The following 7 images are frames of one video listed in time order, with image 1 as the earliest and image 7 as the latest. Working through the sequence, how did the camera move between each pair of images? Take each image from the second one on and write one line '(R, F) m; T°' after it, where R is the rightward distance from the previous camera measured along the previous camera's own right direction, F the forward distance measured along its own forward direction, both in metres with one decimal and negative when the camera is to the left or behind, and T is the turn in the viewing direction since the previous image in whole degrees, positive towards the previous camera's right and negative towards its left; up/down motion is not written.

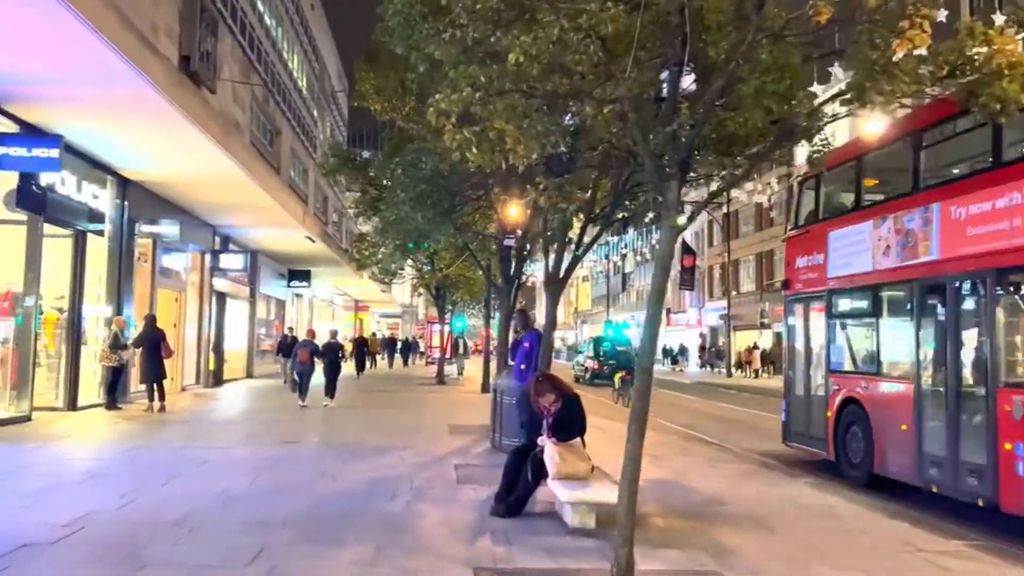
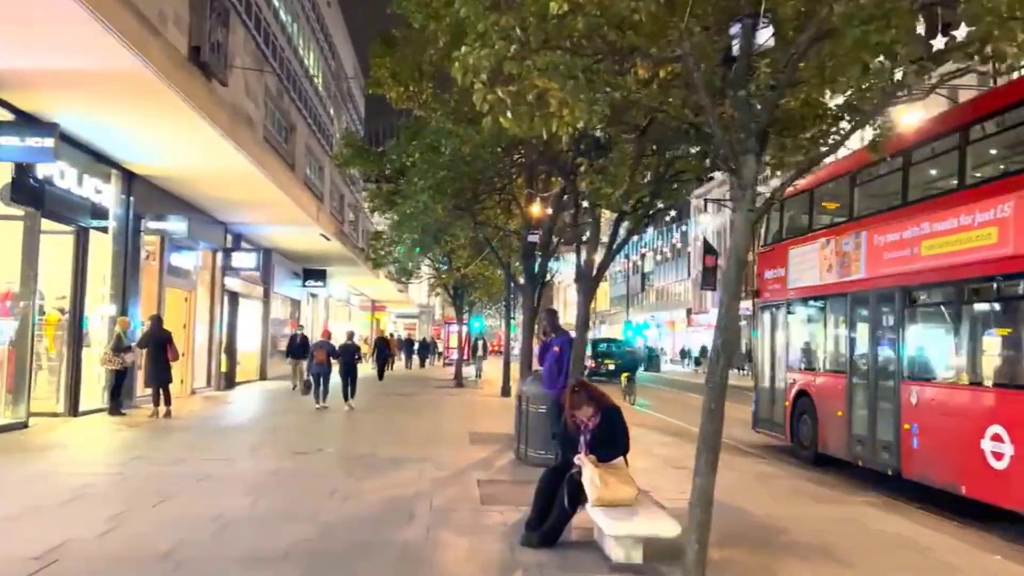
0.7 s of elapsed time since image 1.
(-0.1, +0.9) m; -1°
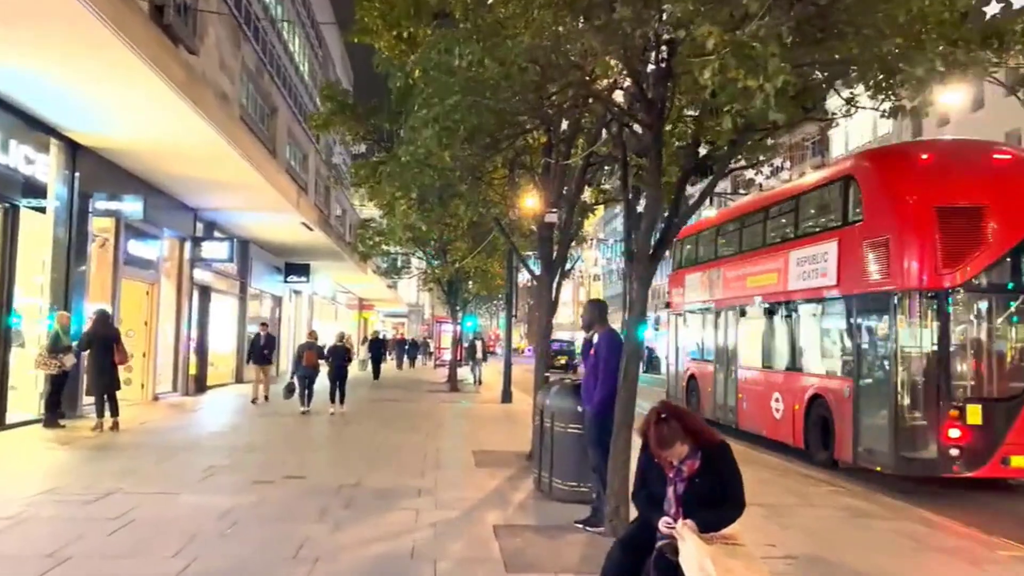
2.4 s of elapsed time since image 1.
(-0.3, +2.3) m; +1°
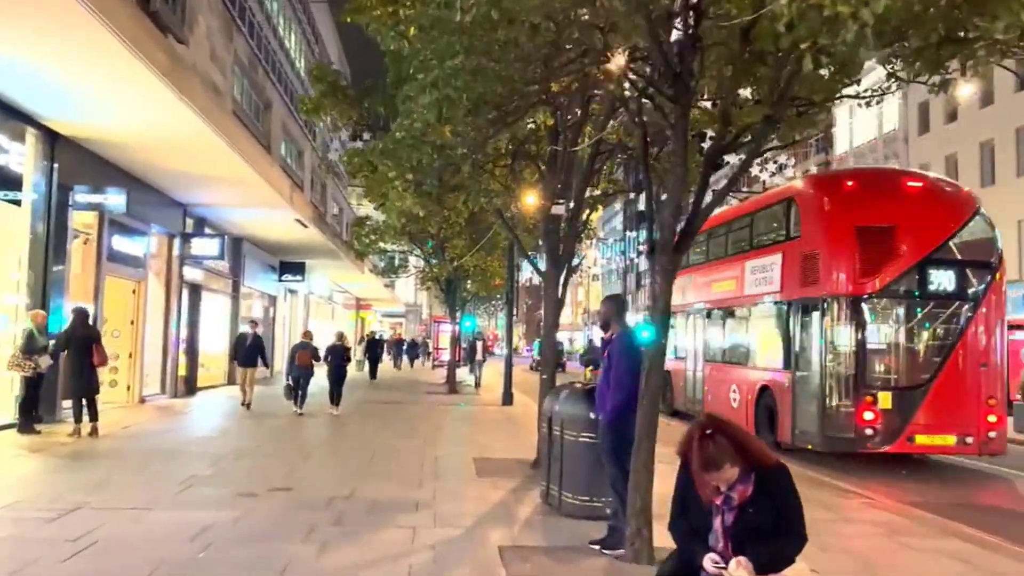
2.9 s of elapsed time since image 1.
(-0.1, +0.7) m; 0°
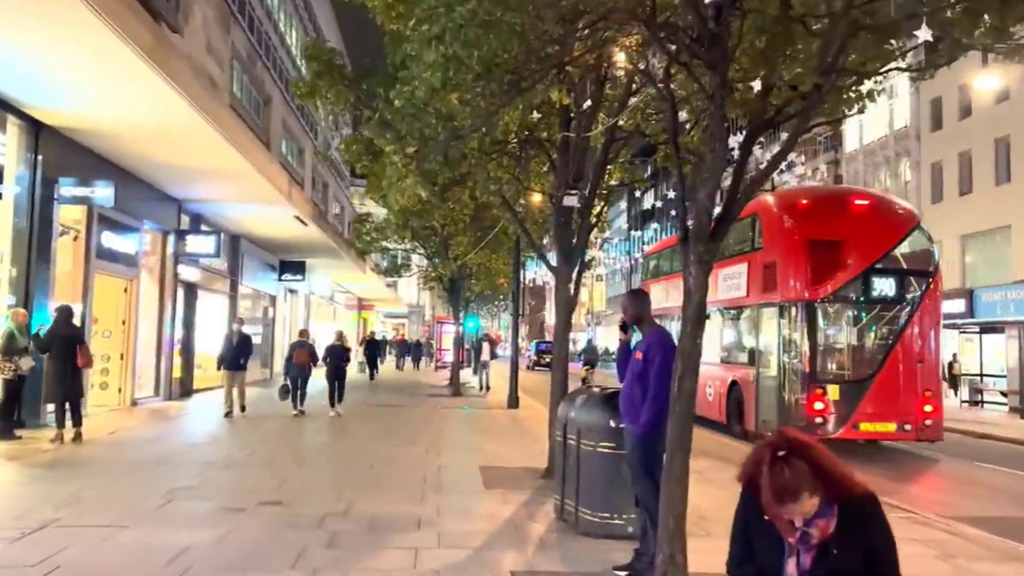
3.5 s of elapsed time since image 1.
(-0.1, +0.7) m; 0°
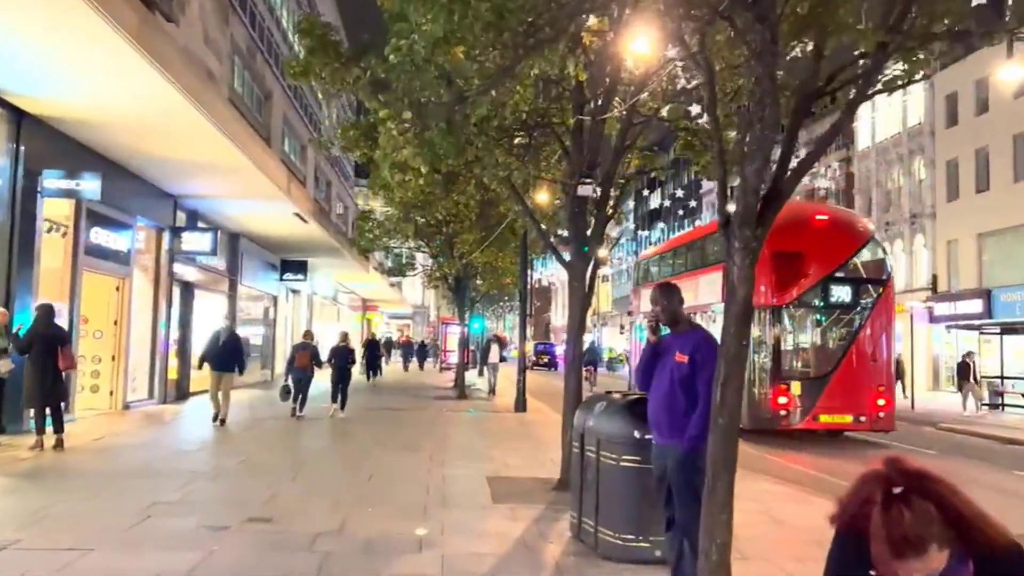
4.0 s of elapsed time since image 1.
(-0.1, +0.7) m; 0°
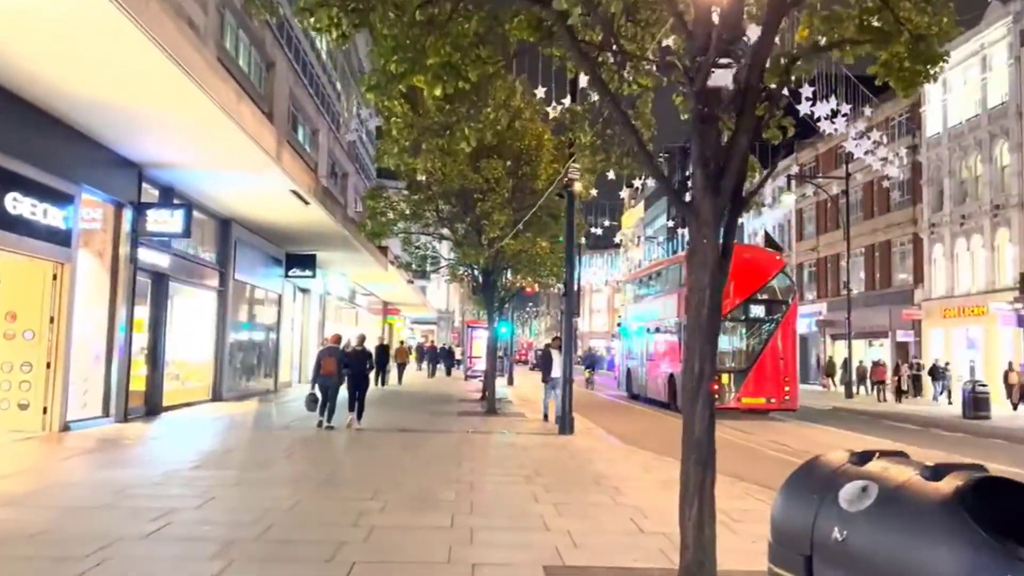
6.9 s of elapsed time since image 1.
(-0.4, +3.9) m; -2°
